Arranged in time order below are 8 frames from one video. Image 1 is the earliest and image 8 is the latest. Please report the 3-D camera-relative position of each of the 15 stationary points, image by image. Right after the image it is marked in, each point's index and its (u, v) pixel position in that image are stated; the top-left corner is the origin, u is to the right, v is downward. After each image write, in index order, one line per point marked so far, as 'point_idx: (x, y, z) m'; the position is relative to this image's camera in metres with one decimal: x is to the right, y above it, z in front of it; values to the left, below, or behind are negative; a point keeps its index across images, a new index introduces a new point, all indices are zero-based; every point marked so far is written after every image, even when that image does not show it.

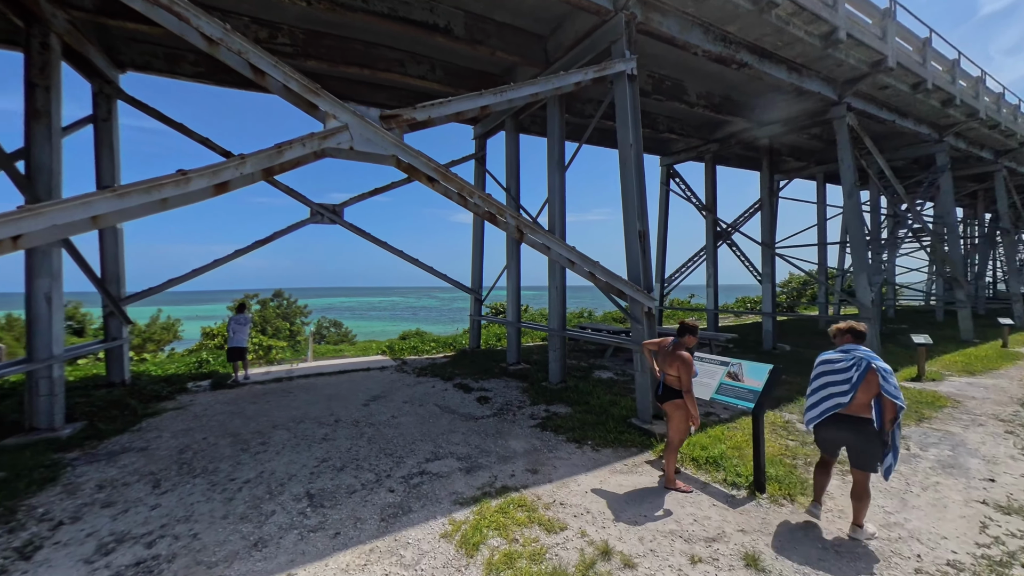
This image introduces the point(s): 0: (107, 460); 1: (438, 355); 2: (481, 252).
0: (-4.6, -1.9, +3.9) m
1: (-2.0, -1.8, +9.5) m
2: (-0.8, +1.0, +9.5) m
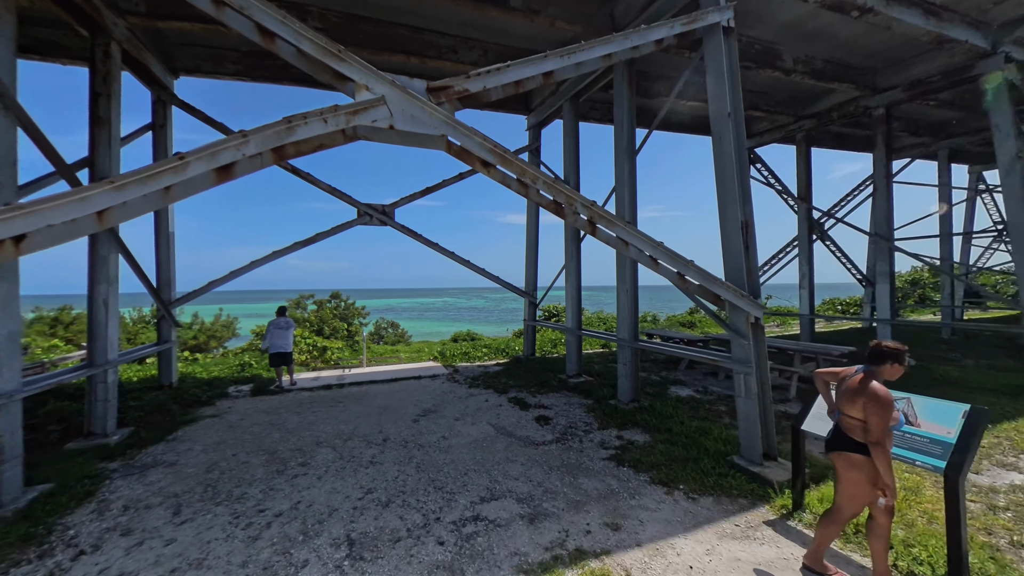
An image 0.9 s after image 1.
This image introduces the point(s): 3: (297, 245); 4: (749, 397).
0: (-3.9, -2.0, +3.7) m
1: (-0.6, -1.9, +9.0) m
2: (+0.6, +0.9, +8.8) m
3: (-4.2, +0.8, +7.0) m
4: (+2.6, -1.2, +3.8) m
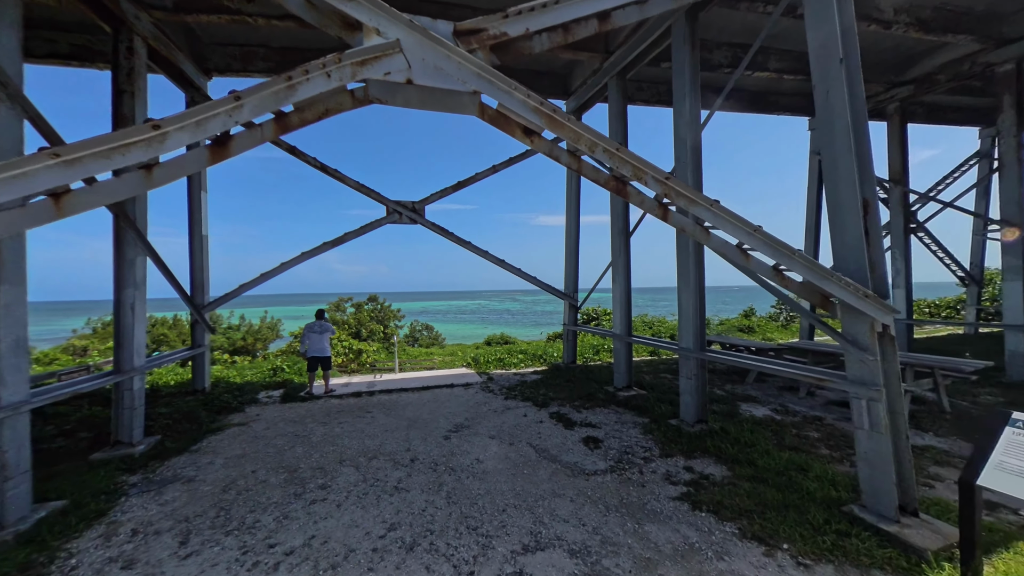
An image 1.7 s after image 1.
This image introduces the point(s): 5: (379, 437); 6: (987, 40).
0: (-3.4, -2.0, +3.5) m
1: (+0.4, -1.9, +8.3) m
2: (+1.5, +0.9, +8.1) m
3: (-3.4, +0.8, +6.7) m
4: (+3.0, -1.2, +2.9) m
5: (-1.7, -2.0, +4.7) m
6: (+8.0, +4.2, +6.0) m
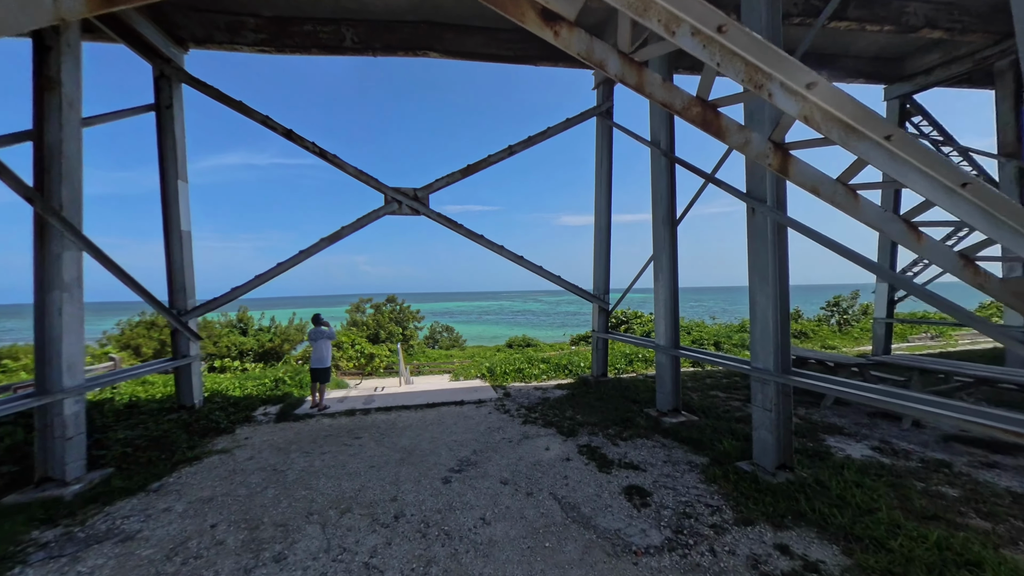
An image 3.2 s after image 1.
0: (-3.3, -2.0, +2.6) m
1: (+0.8, -2.0, +7.2) m
2: (+1.9, +0.8, +6.9) m
3: (-3.1, +0.8, +5.9) m
4: (+3.0, -1.2, +1.6) m
5: (-1.6, -2.0, +3.7) m
6: (+8.3, +4.2, +4.4) m
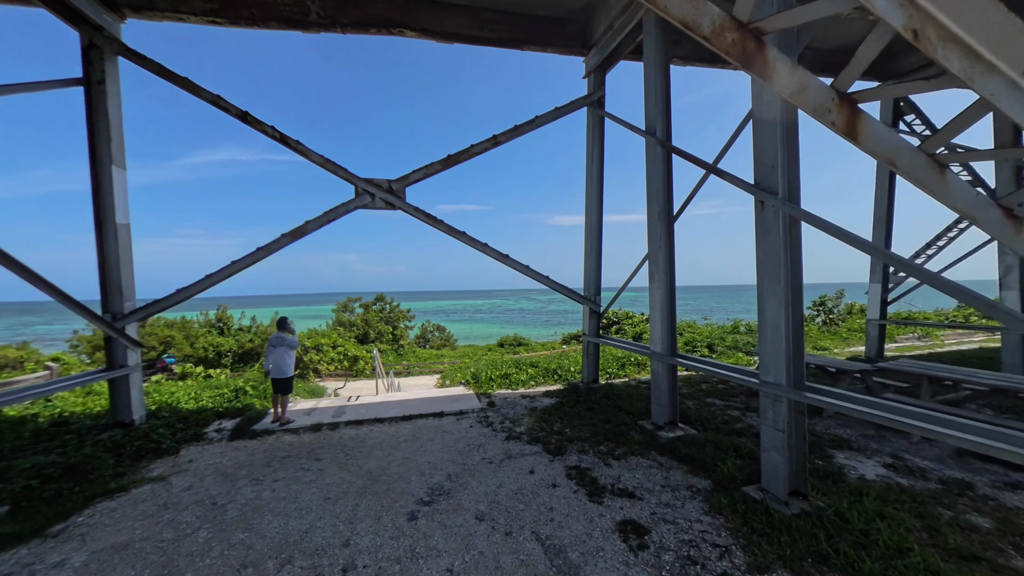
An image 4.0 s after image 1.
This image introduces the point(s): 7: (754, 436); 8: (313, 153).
0: (-3.5, -2.1, +2.1) m
1: (+0.5, -2.0, +6.8) m
2: (+1.6, +0.8, +6.5) m
3: (-3.4, +0.7, +5.3) m
4: (+2.9, -1.2, +1.2) m
5: (-1.8, -2.0, +3.2) m
6: (+8.0, +4.2, +4.1) m
7: (+3.1, -1.9, +4.6) m
8: (-2.8, +2.0, +5.1) m
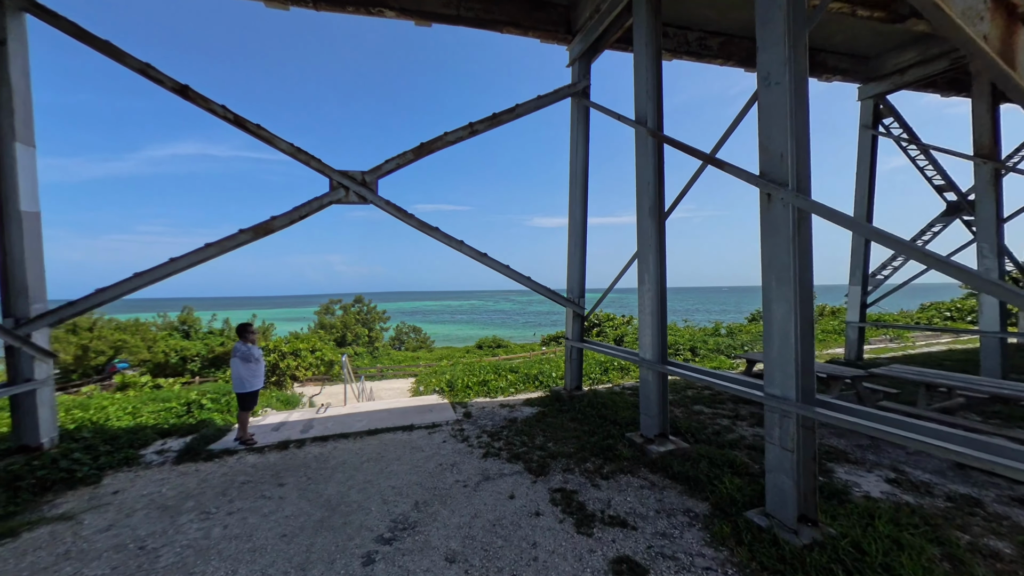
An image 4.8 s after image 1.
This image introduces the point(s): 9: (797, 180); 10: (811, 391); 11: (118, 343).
0: (-3.6, -2.1, +1.4) m
1: (+0.1, -2.0, +6.3) m
2: (+1.2, +0.8, +6.1) m
3: (-3.7, +0.7, +4.7) m
4: (+2.8, -1.2, +0.9) m
5: (-1.9, -2.0, +2.7) m
6: (+7.8, +4.1, +4.1) m
7: (+2.9, -2.0, +4.3) m
8: (-3.0, +2.0, +4.5) m
9: (+2.3, +0.9, +2.9) m
10: (+2.4, -0.8, +2.8) m
11: (-16.8, -2.3, +15.2) m
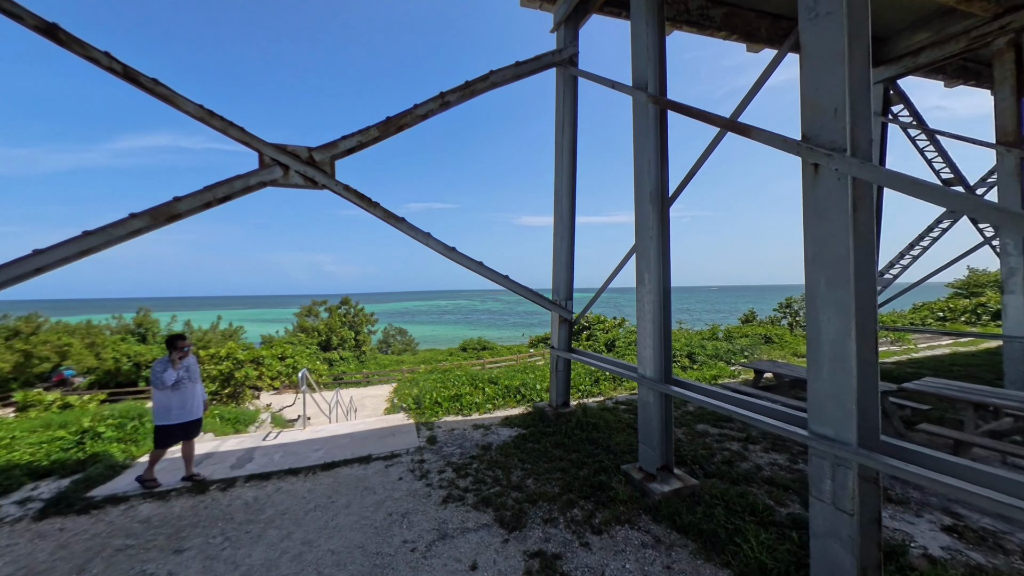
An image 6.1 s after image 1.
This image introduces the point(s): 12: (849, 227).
0: (-3.8, -2.1, +0.5) m
1: (-0.2, -2.0, +5.5) m
2: (+0.9, +0.8, +5.3) m
3: (-4.0, +0.7, +3.7) m
4: (+2.6, -1.2, +0.2) m
5: (-2.2, -2.1, +1.8) m
6: (+7.5, +4.1, +3.5) m
7: (+2.6, -2.0, +3.6) m
8: (-3.4, +1.9, +3.6) m
9: (+2.0, +0.9, +2.1) m
10: (+2.1, -0.8, +2.1) m
11: (-17.5, -2.4, +13.8) m
12: (+2.0, +0.4, +2.1) m
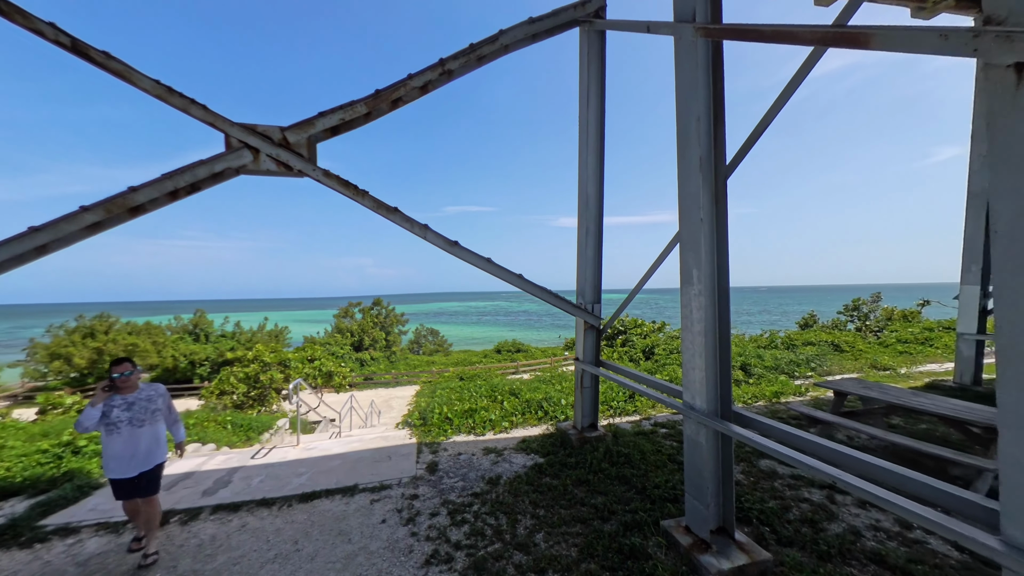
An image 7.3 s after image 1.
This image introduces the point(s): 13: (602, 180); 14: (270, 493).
0: (-4.1, -2.1, +0.1) m
1: (0.0, -2.0, +4.7) m
2: (+1.1, +0.8, +4.4) m
3: (-3.9, +0.7, +3.3) m
4: (+2.3, -1.2, -0.8) m
5: (-2.3, -2.1, +1.2) m
6: (+7.5, +4.1, +2.0) m
7: (+2.6, -2.0, +2.5) m
8: (-3.3, +1.9, +3.2) m
9: (+1.9, +0.9, +1.1) m
10: (+2.0, -0.8, +1.1) m
11: (-16.3, -2.5, +14.7) m
12: (+1.8, +0.4, +1.1) m
13: (+1.1, +1.4, +4.4) m
14: (-2.5, -2.1, +3.7) m
